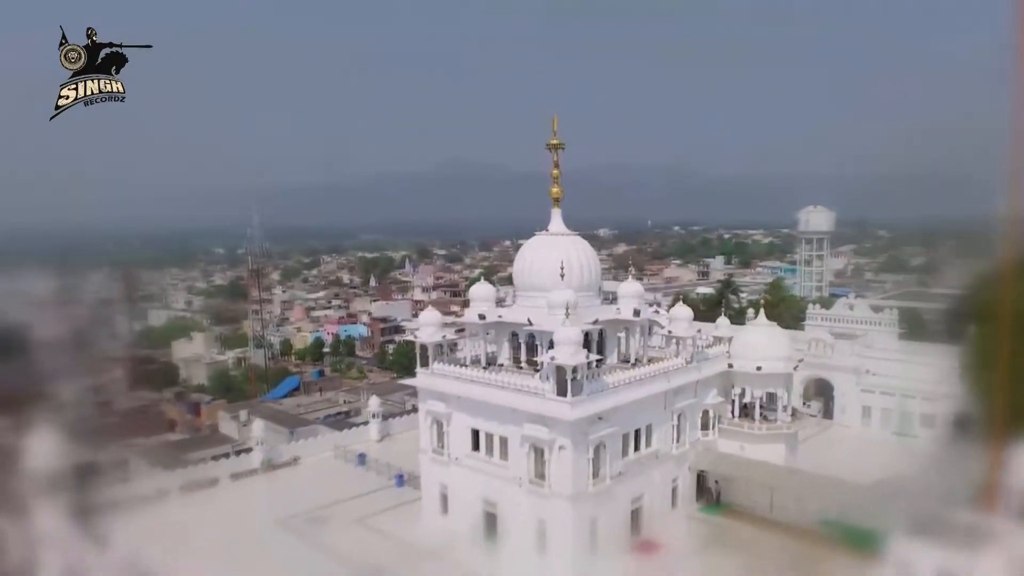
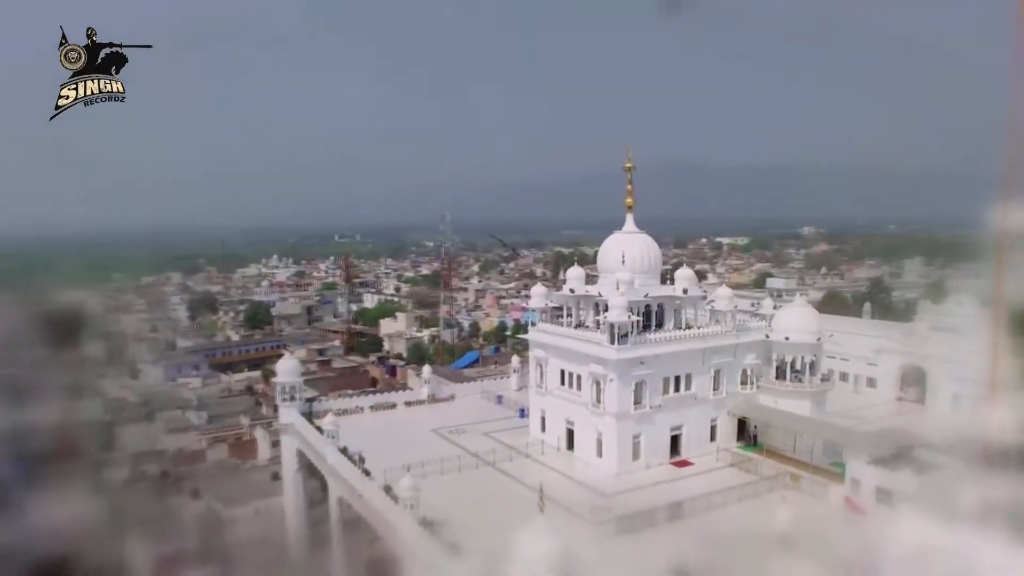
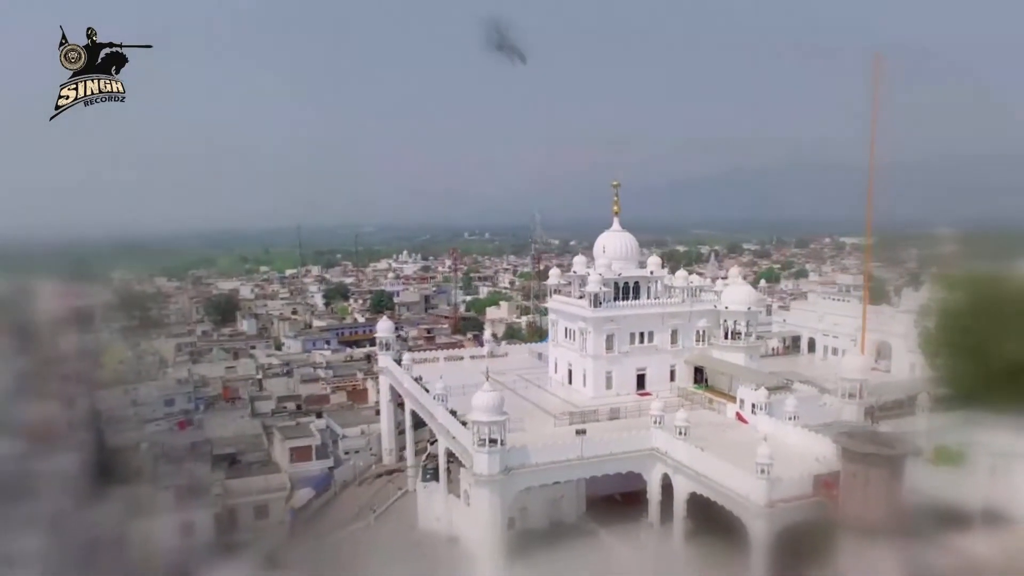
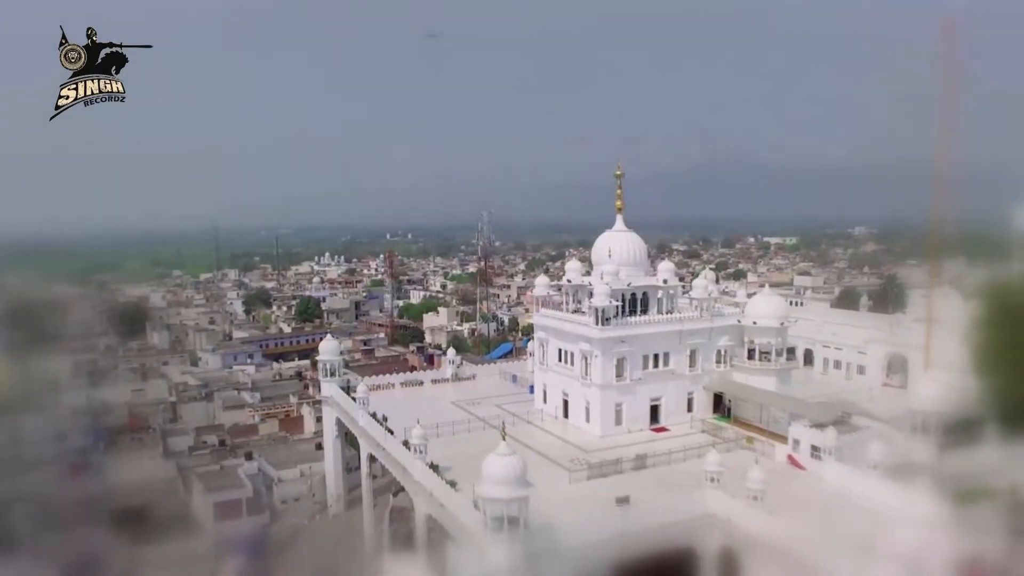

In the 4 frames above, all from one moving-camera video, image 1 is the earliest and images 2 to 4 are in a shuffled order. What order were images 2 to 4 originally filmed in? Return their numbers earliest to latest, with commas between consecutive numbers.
2, 4, 3
